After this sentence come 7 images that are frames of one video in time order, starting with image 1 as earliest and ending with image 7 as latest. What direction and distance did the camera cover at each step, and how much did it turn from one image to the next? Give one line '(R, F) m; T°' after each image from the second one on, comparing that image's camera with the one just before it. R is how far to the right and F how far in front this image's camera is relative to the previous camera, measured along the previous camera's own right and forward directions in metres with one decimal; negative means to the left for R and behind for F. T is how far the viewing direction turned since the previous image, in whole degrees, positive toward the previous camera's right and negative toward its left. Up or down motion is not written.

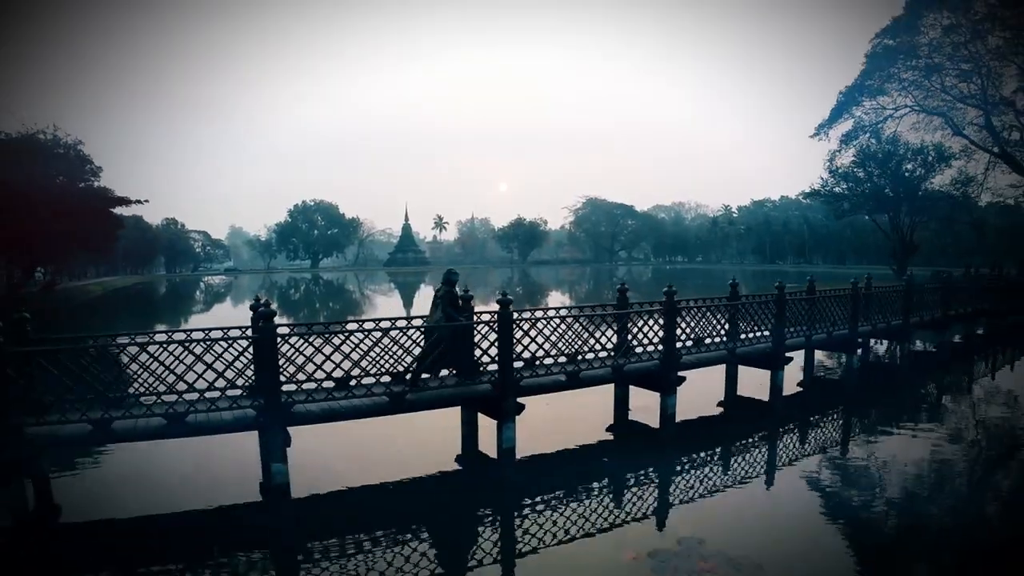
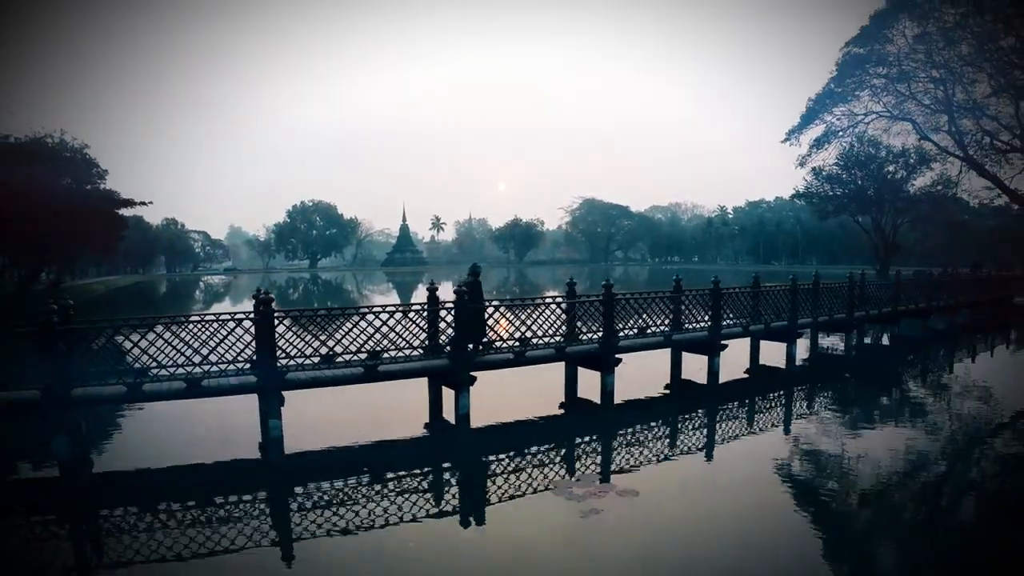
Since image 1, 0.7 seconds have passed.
(+0.2, -0.5) m; 0°
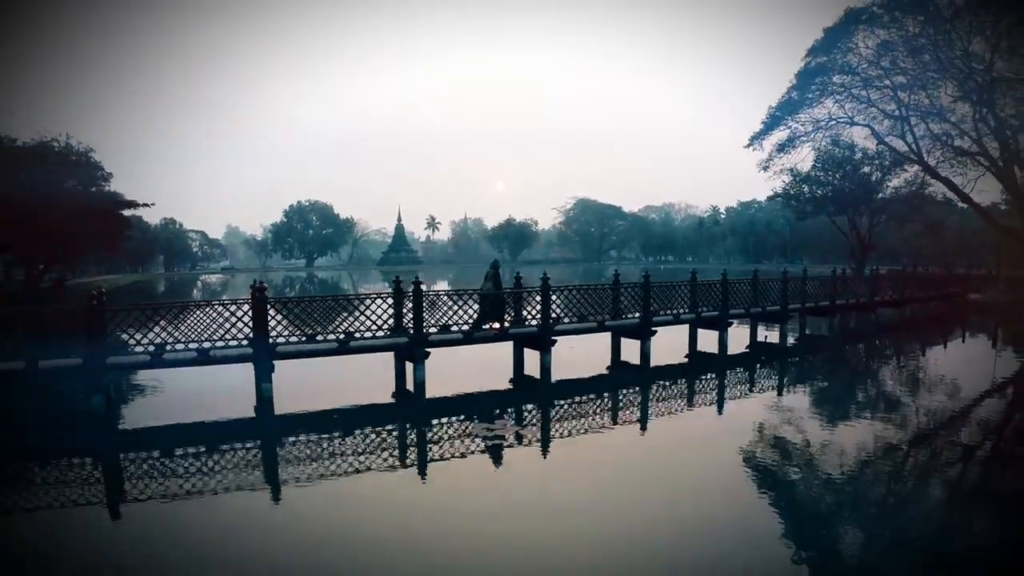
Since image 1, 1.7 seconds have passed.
(+0.3, -0.6) m; 0°
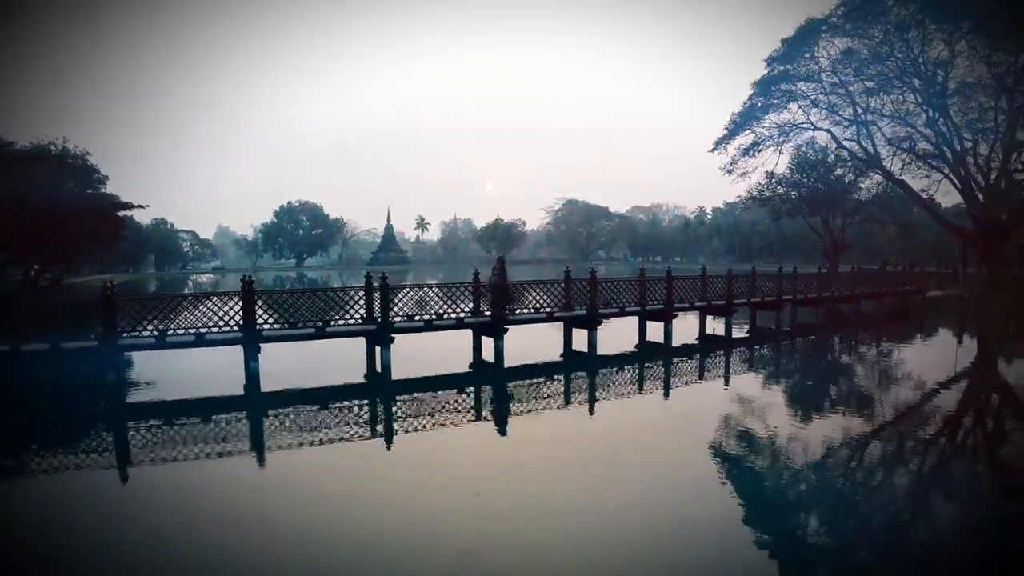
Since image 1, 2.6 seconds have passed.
(+0.3, -0.6) m; +1°
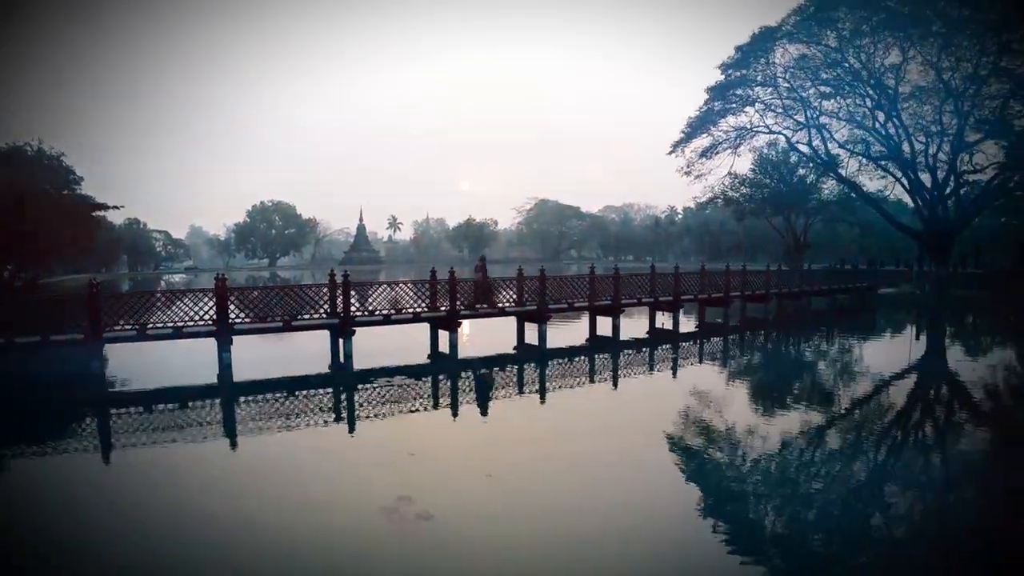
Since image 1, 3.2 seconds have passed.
(-0.6, -0.4) m; +4°
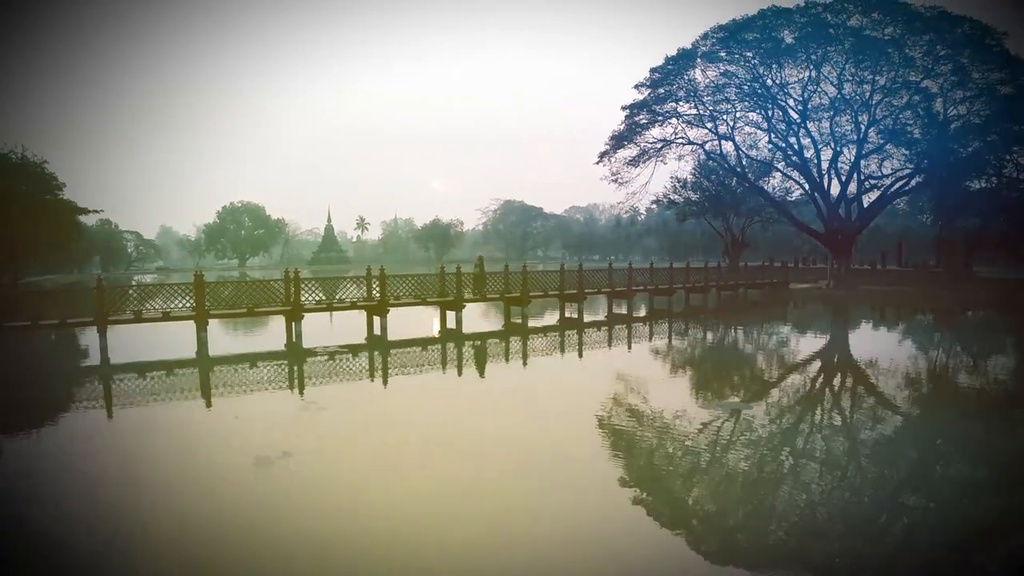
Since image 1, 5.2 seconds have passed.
(+0.5, -1.5) m; +3°
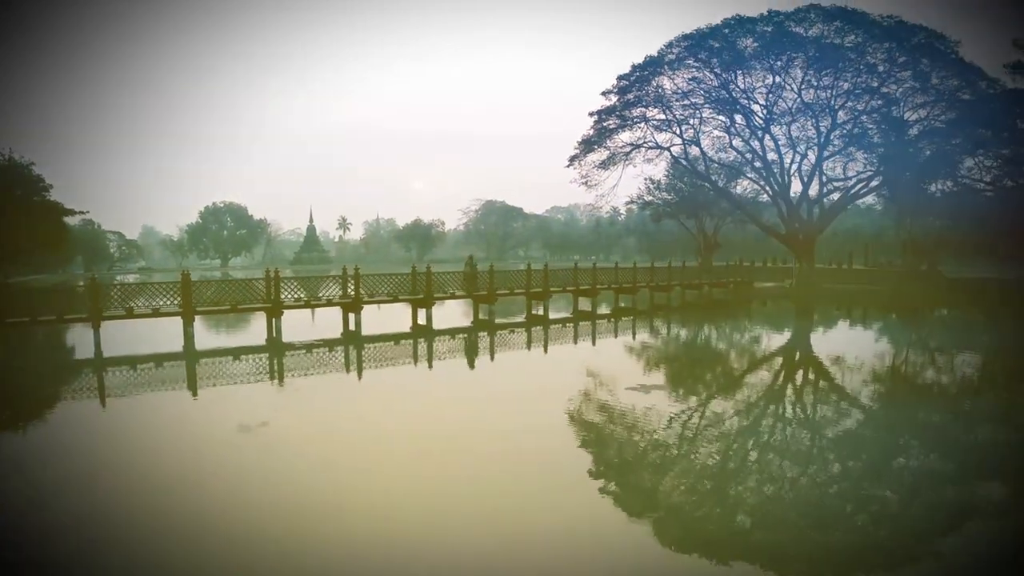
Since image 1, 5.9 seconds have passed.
(+0.2, -0.6) m; +1°
